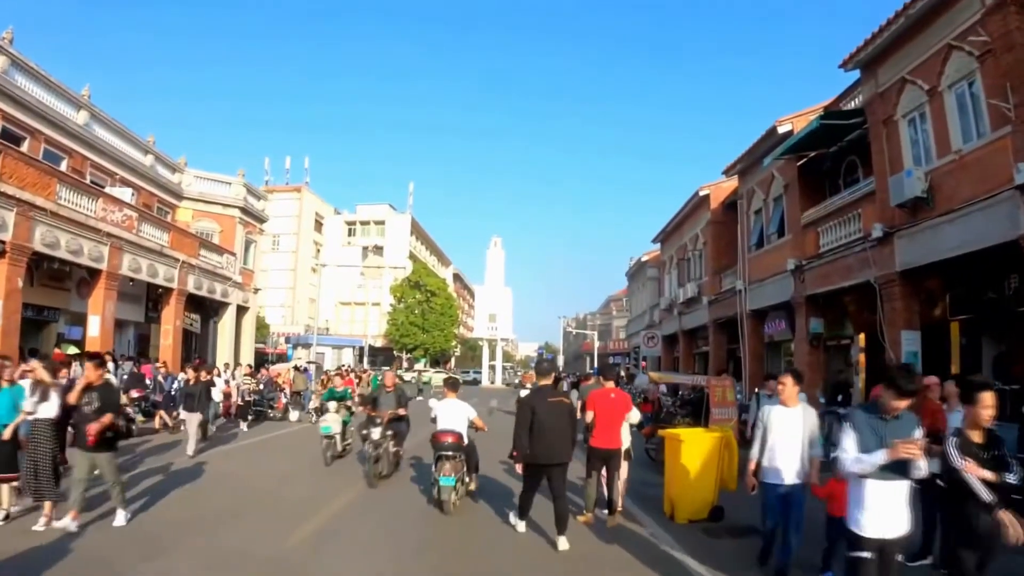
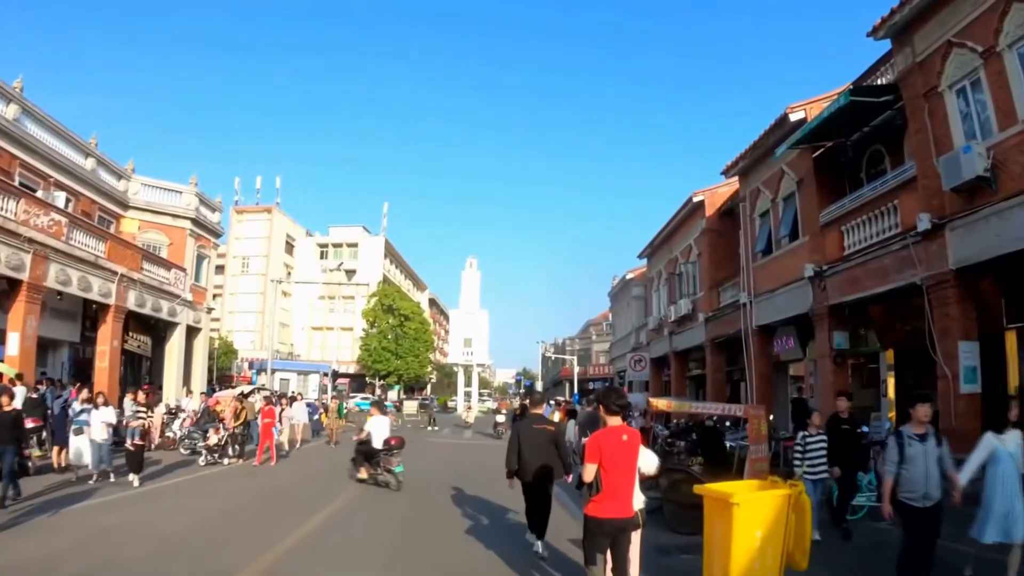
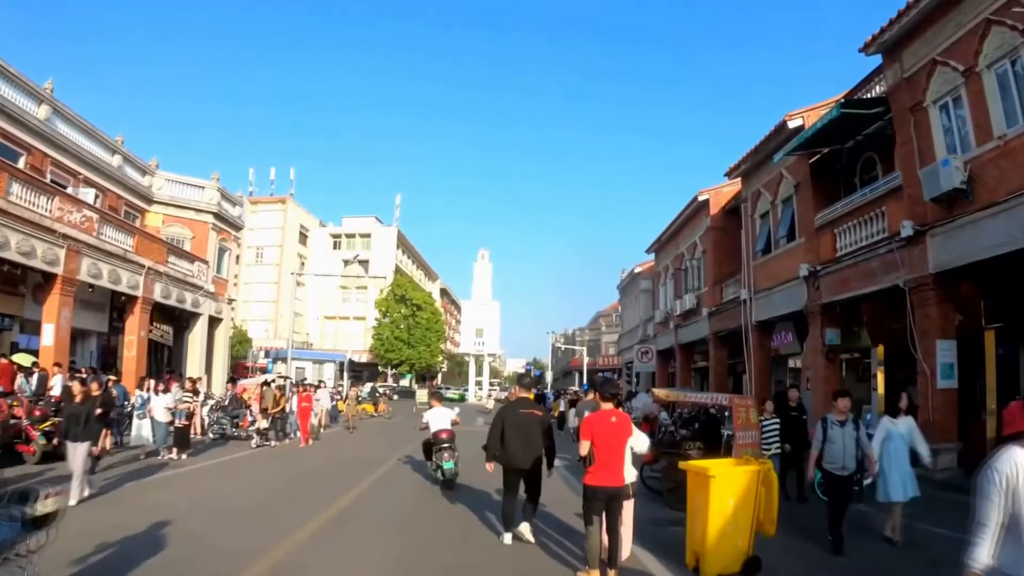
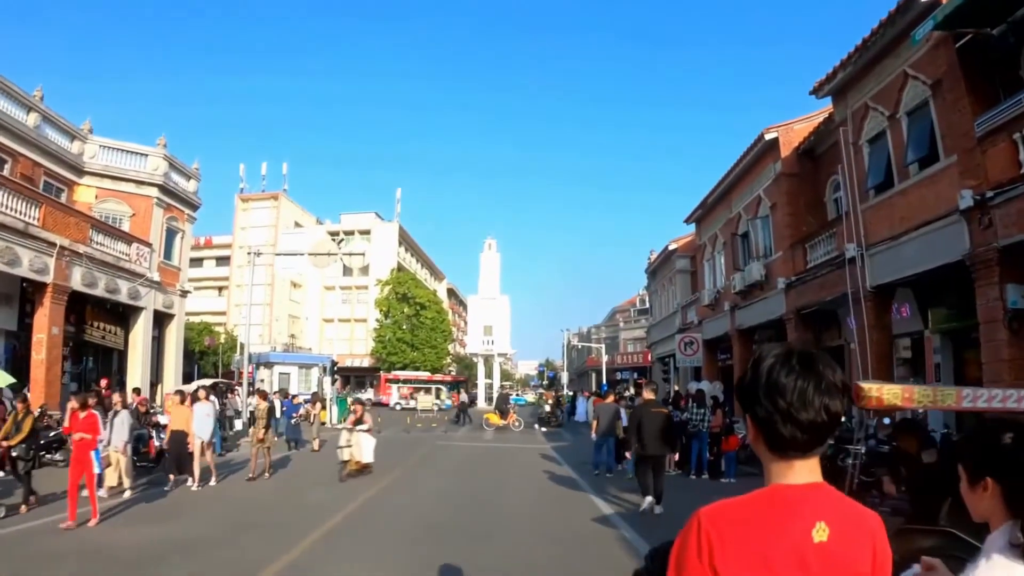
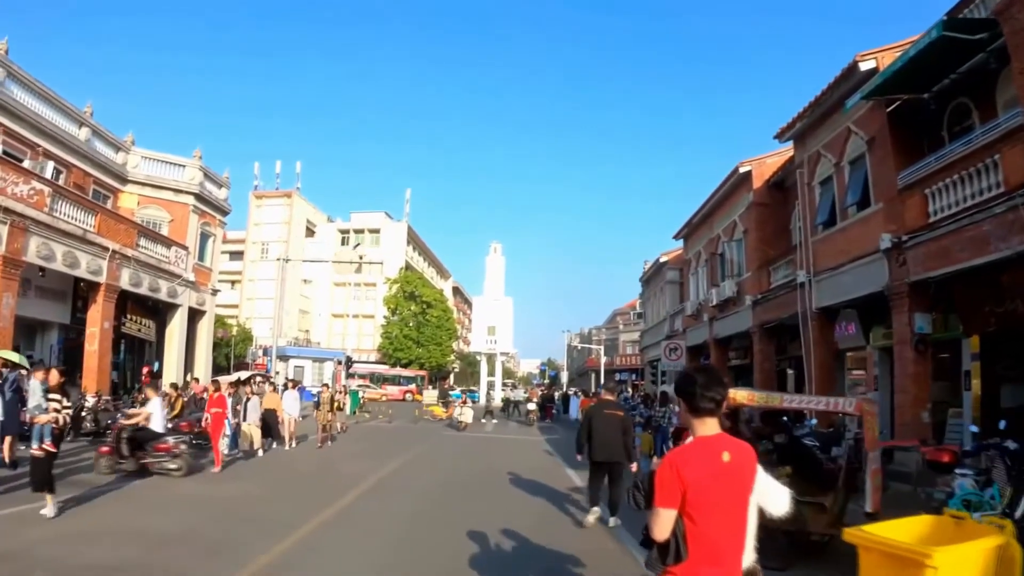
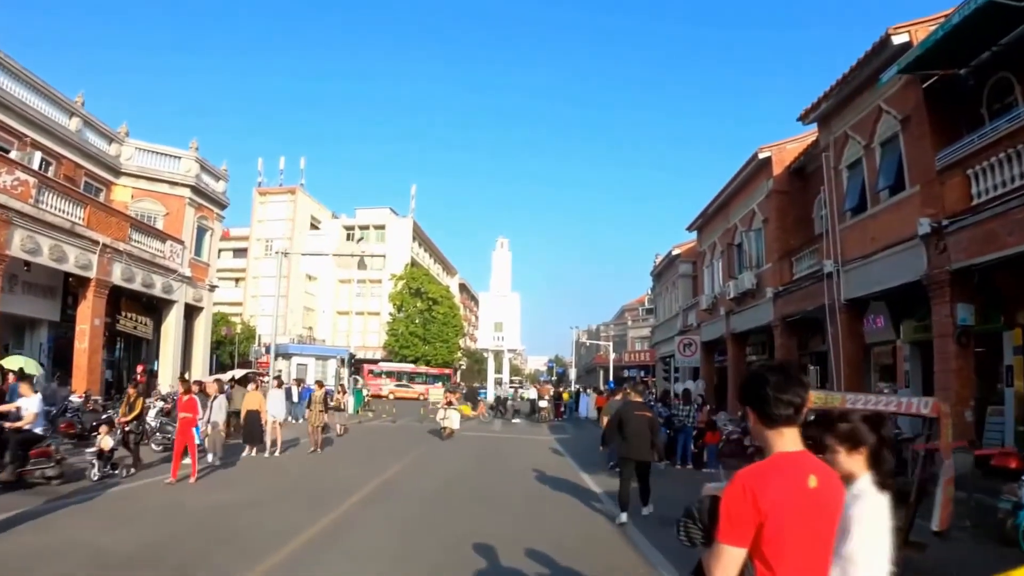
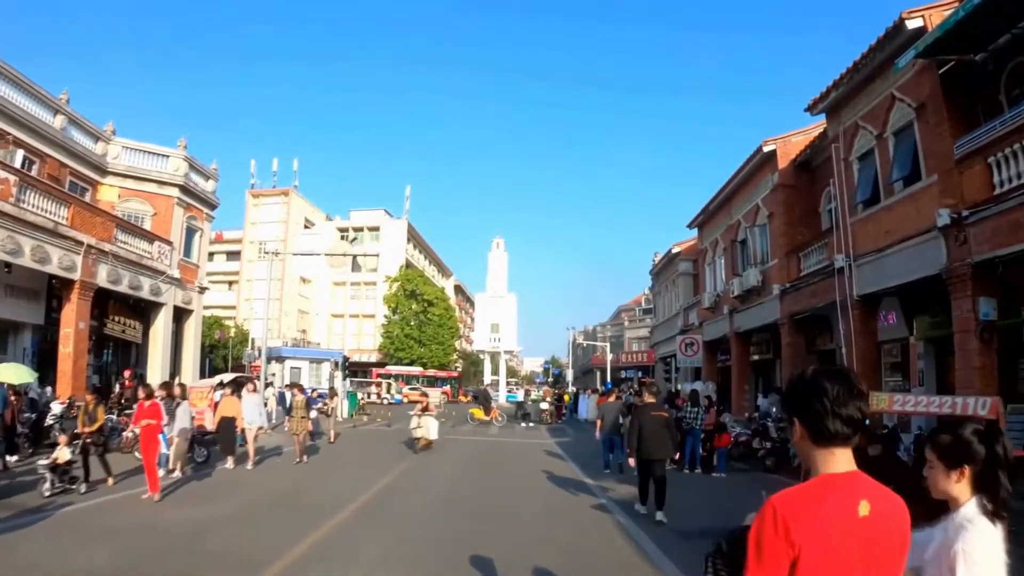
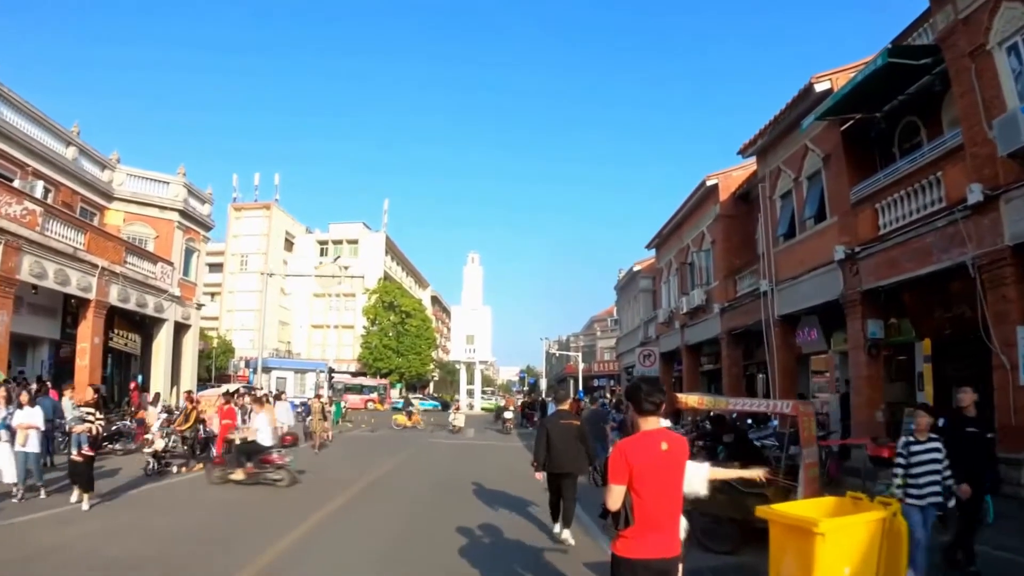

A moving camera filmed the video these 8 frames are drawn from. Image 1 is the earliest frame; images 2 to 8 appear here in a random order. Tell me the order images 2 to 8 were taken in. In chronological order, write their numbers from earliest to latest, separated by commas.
3, 2, 8, 5, 6, 7, 4
